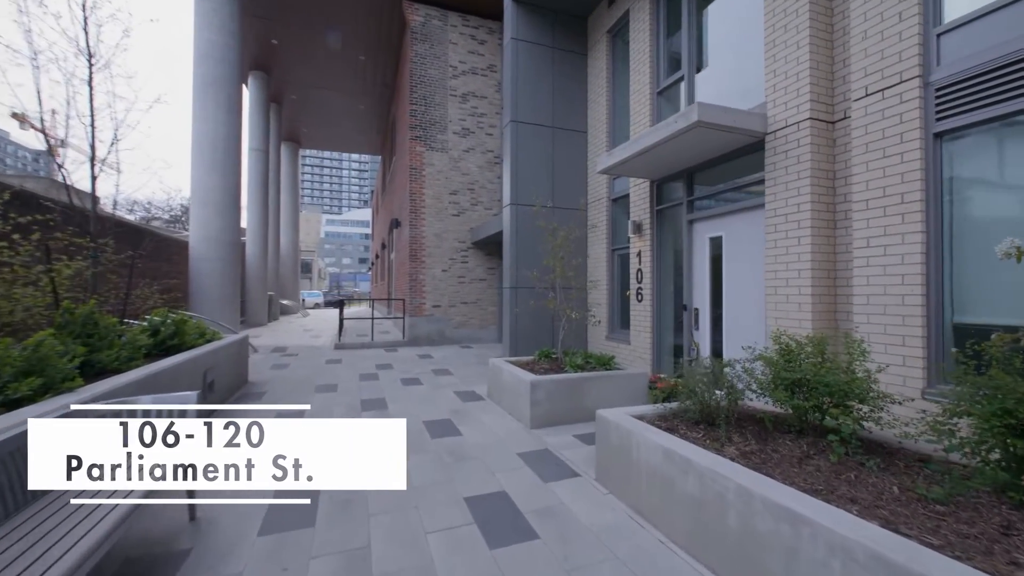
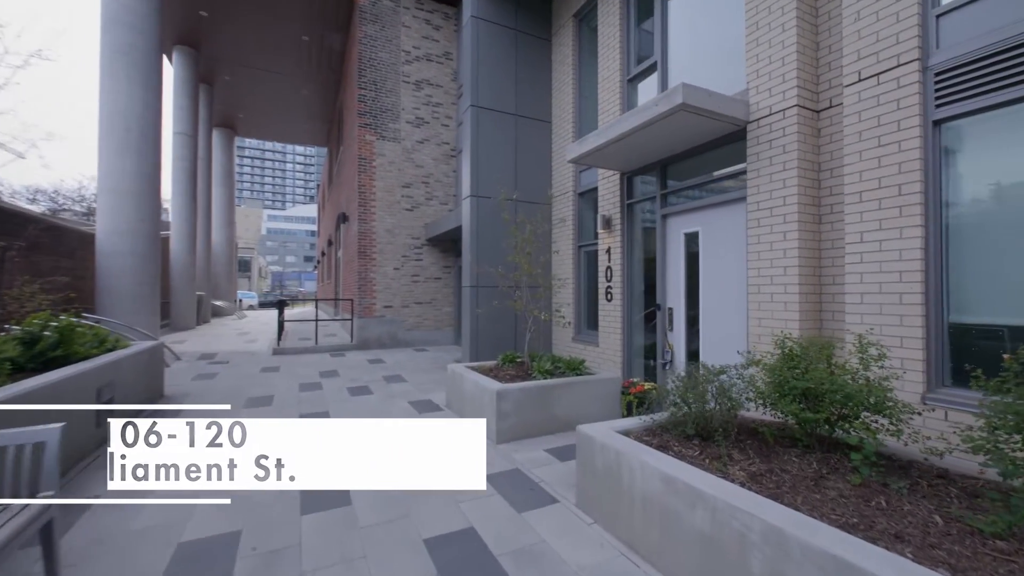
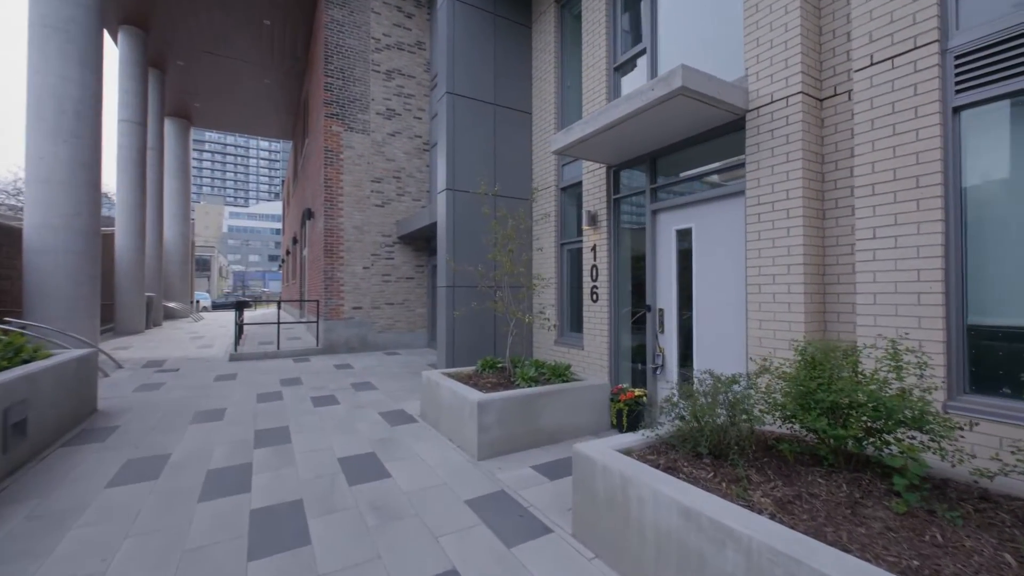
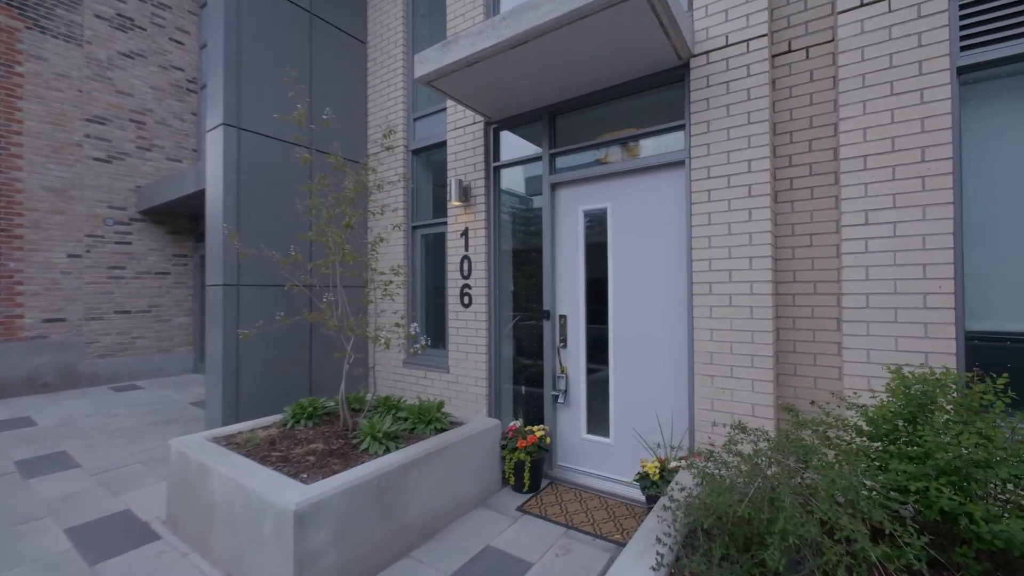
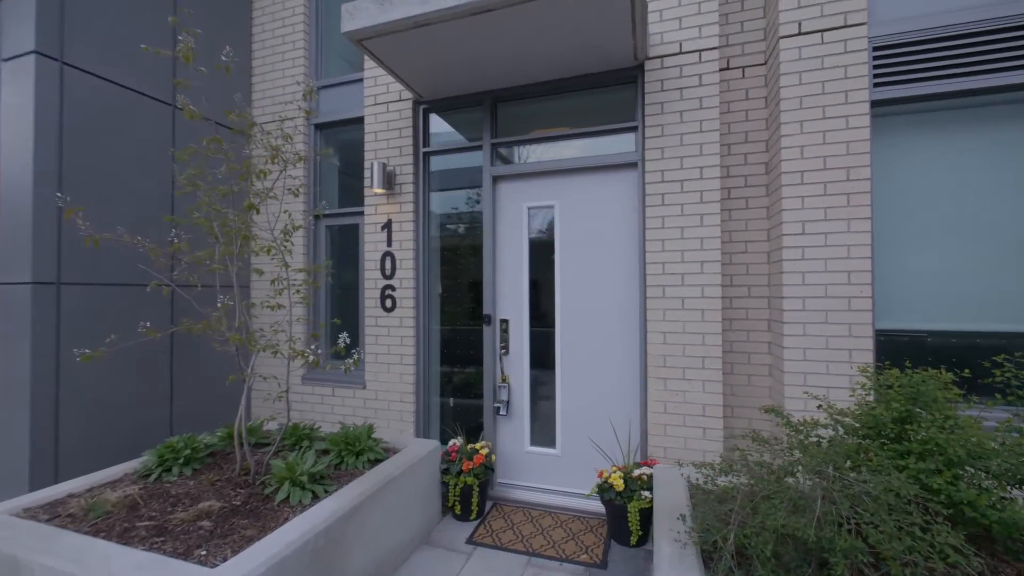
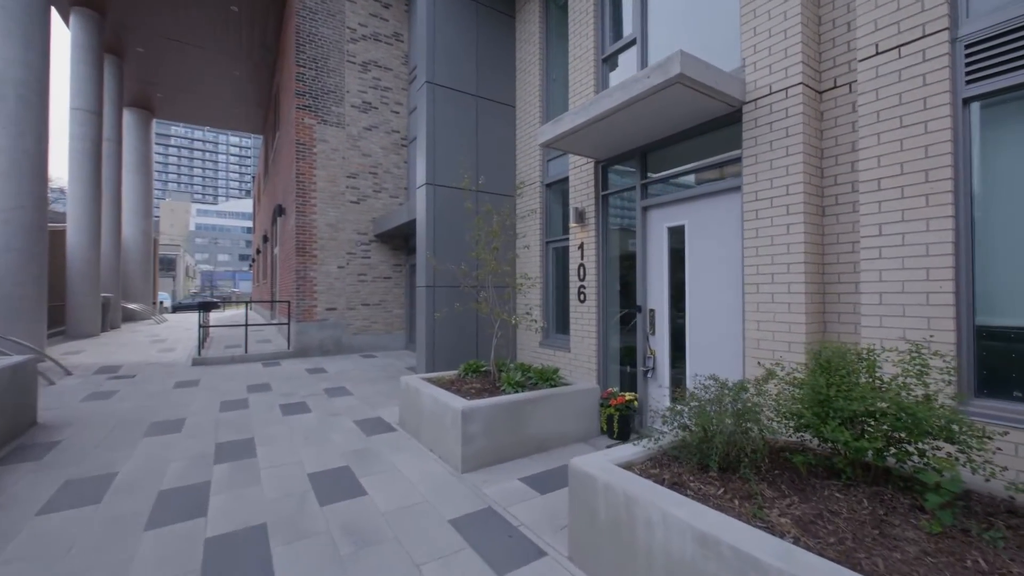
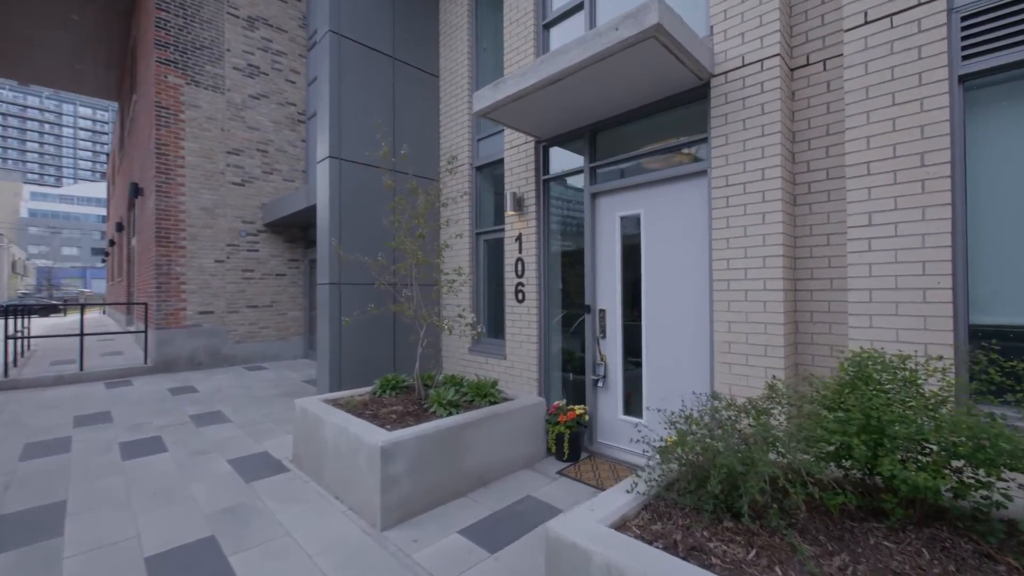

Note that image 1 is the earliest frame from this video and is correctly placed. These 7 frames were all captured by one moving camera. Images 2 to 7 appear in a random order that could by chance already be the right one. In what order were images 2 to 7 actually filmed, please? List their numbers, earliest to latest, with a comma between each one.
2, 3, 6, 7, 4, 5
